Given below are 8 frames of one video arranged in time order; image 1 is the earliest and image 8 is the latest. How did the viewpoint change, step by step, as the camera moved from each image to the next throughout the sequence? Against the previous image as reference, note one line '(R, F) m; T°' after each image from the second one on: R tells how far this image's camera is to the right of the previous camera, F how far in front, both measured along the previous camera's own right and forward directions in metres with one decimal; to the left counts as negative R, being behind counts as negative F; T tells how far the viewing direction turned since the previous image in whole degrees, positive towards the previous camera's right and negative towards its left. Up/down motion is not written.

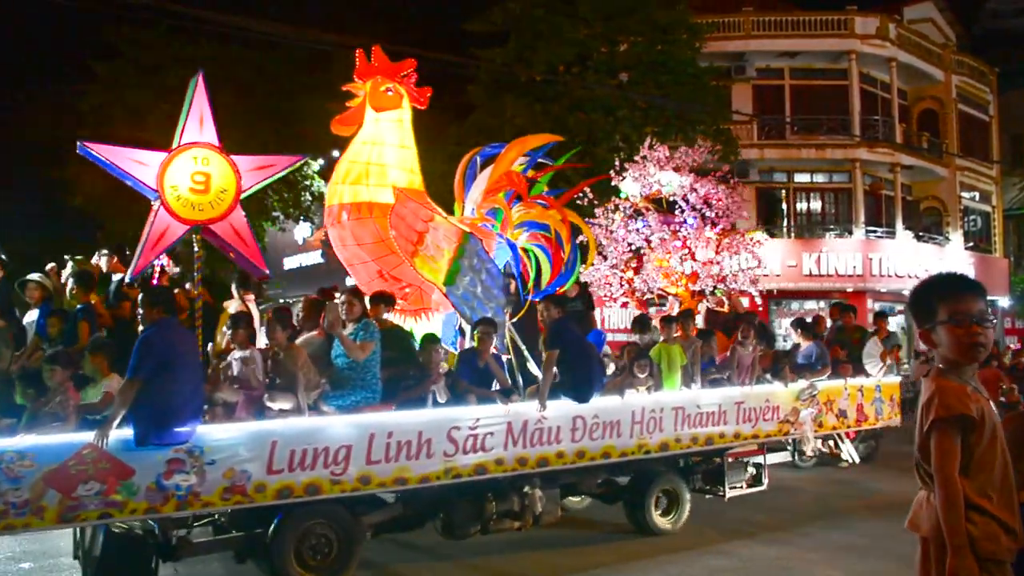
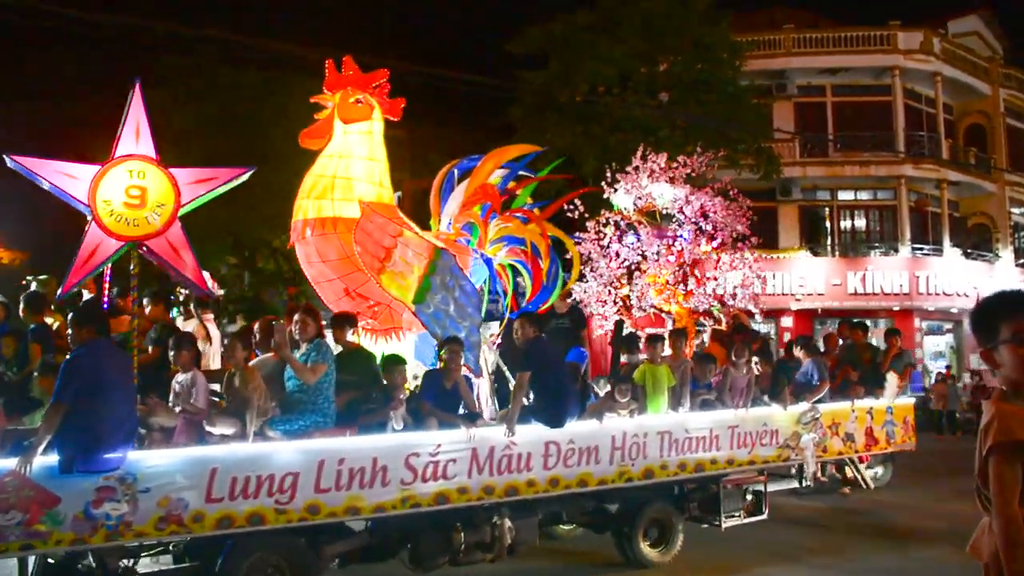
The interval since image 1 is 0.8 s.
(+0.8, +0.5) m; -3°
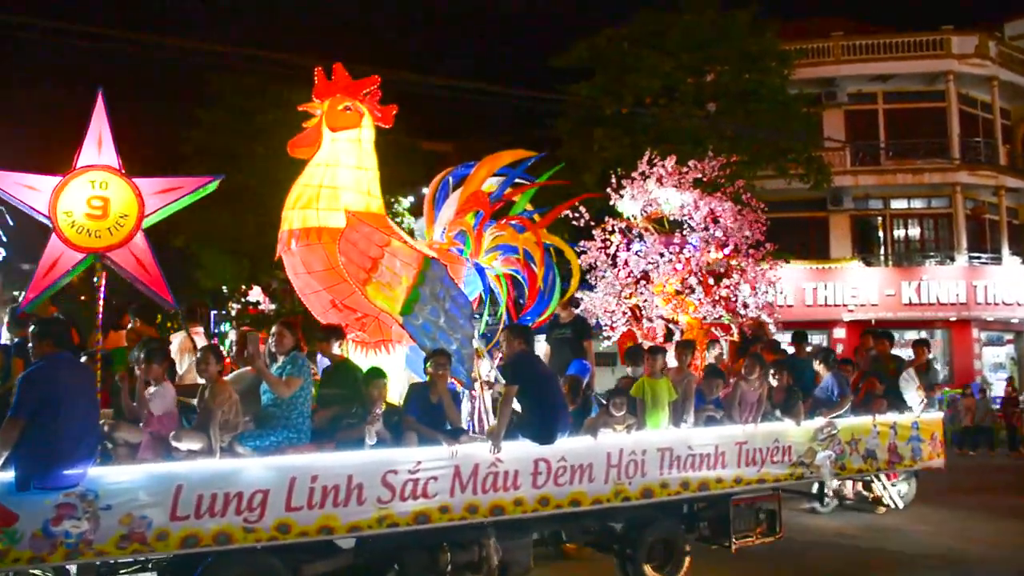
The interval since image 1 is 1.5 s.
(+0.6, +0.4) m; -3°
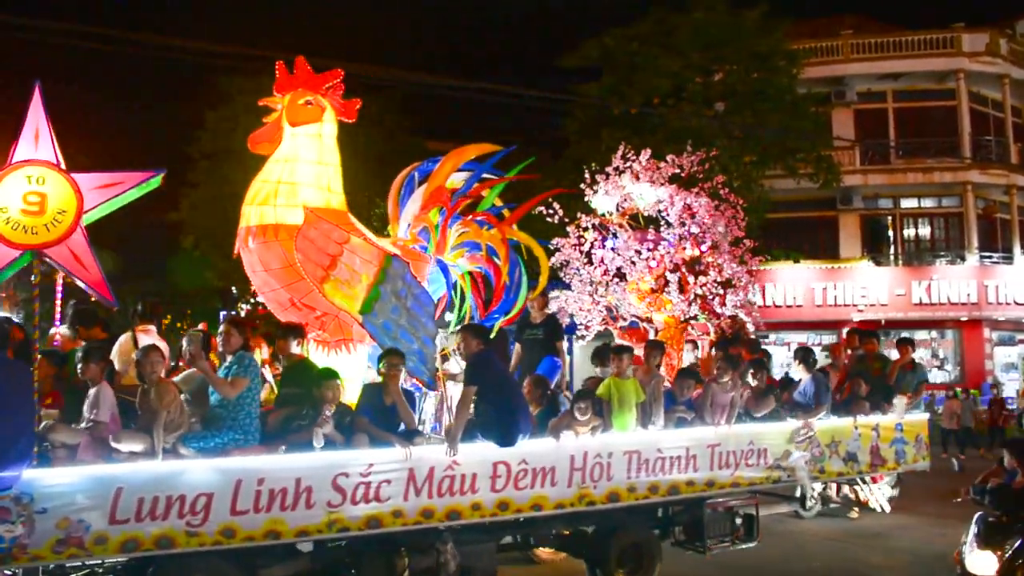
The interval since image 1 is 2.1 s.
(+0.5, +0.2) m; -1°
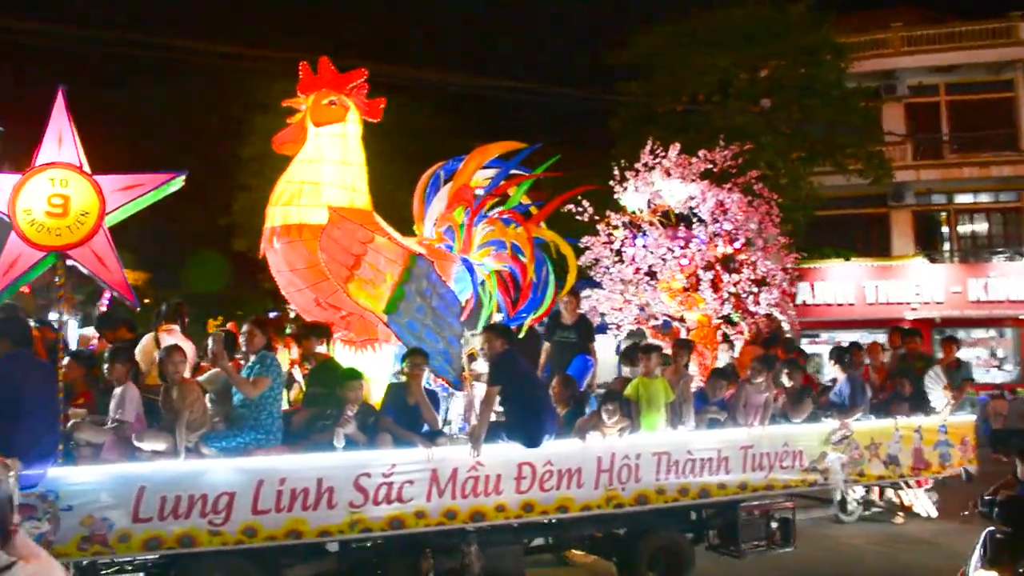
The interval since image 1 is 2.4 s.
(+0.2, +0.1) m; -3°
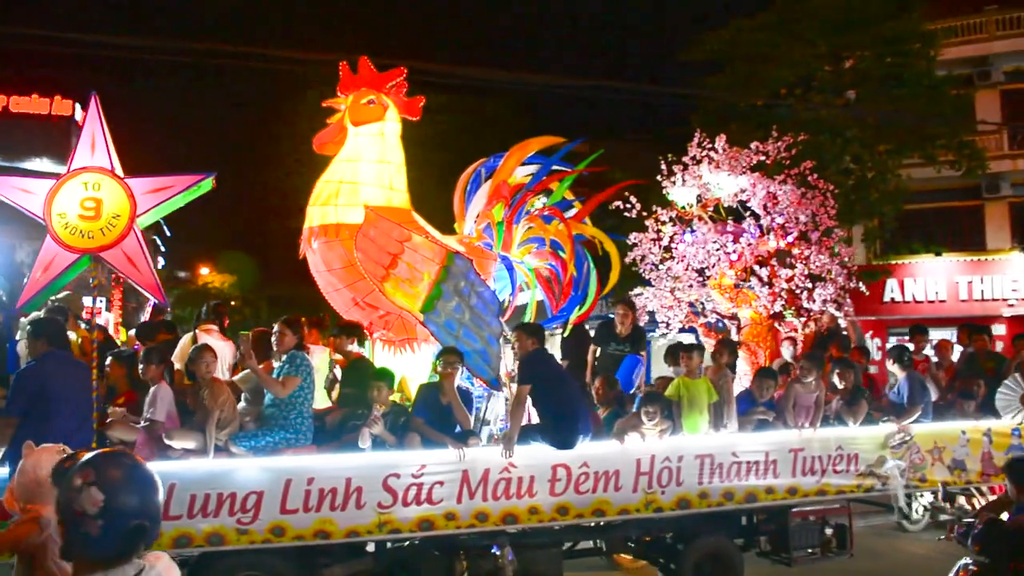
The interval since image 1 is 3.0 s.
(+0.4, +0.2) m; -5°
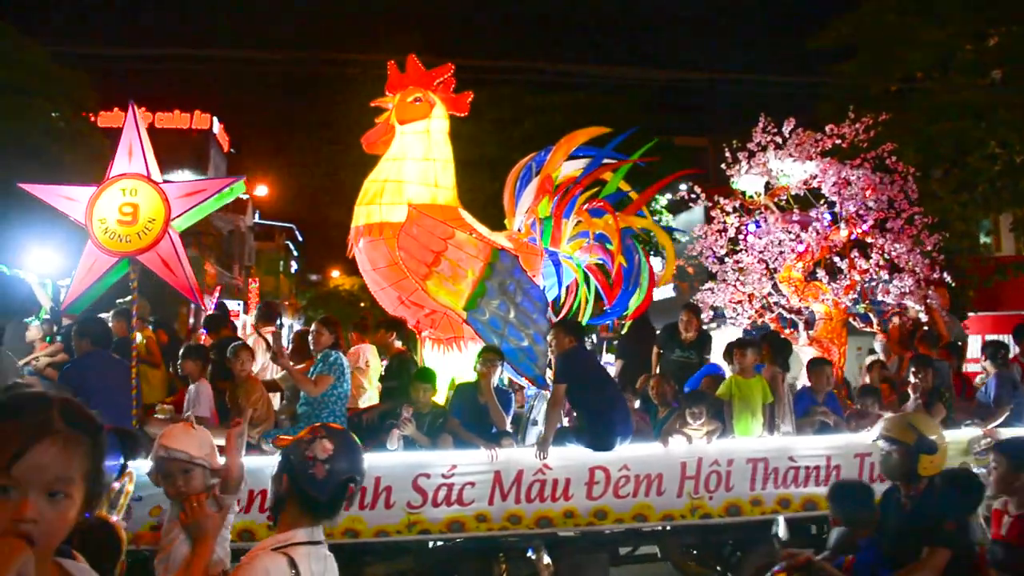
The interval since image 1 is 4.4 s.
(+0.8, +0.3) m; -8°
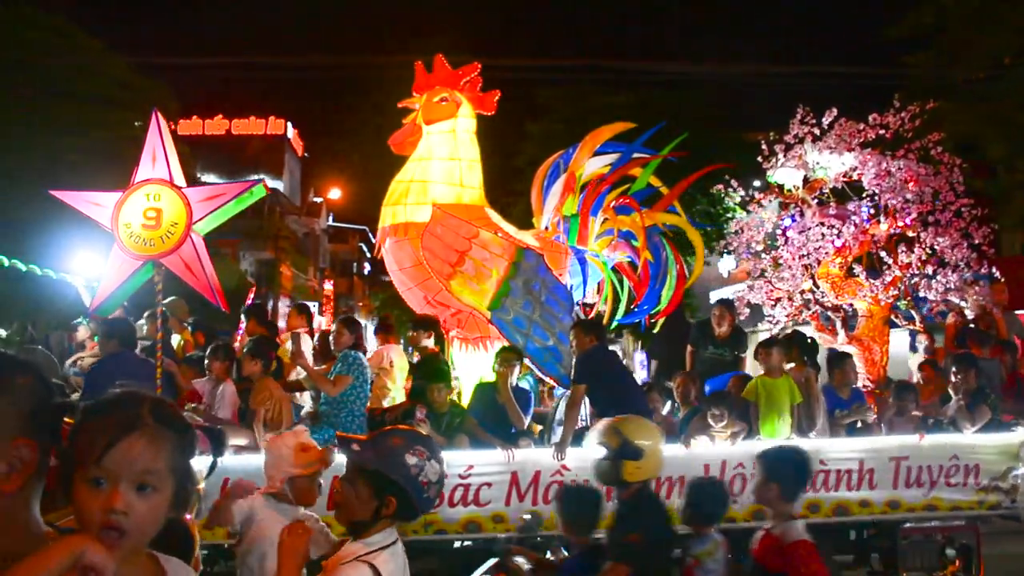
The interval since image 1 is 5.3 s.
(+0.5, +0.1) m; -5°
